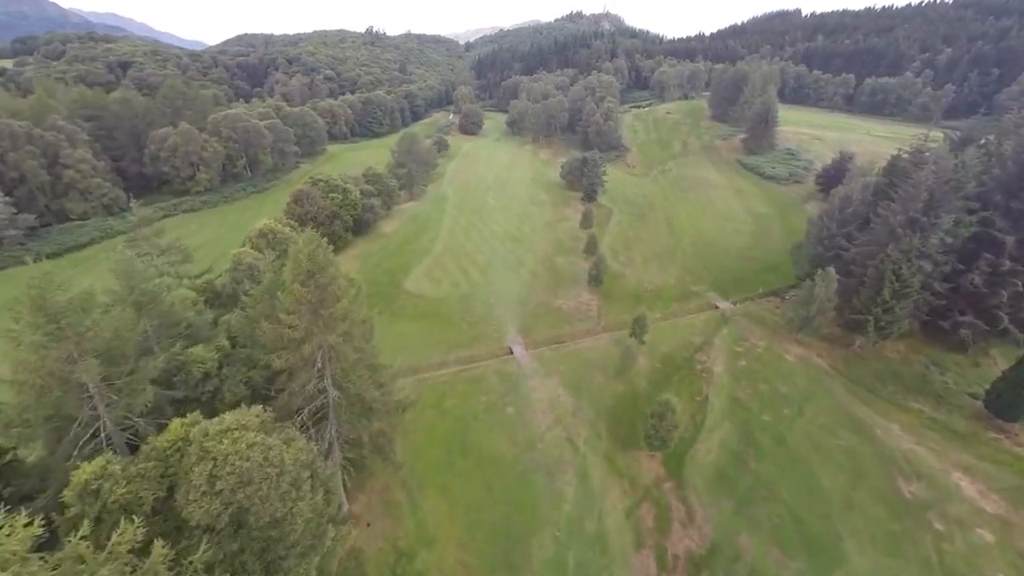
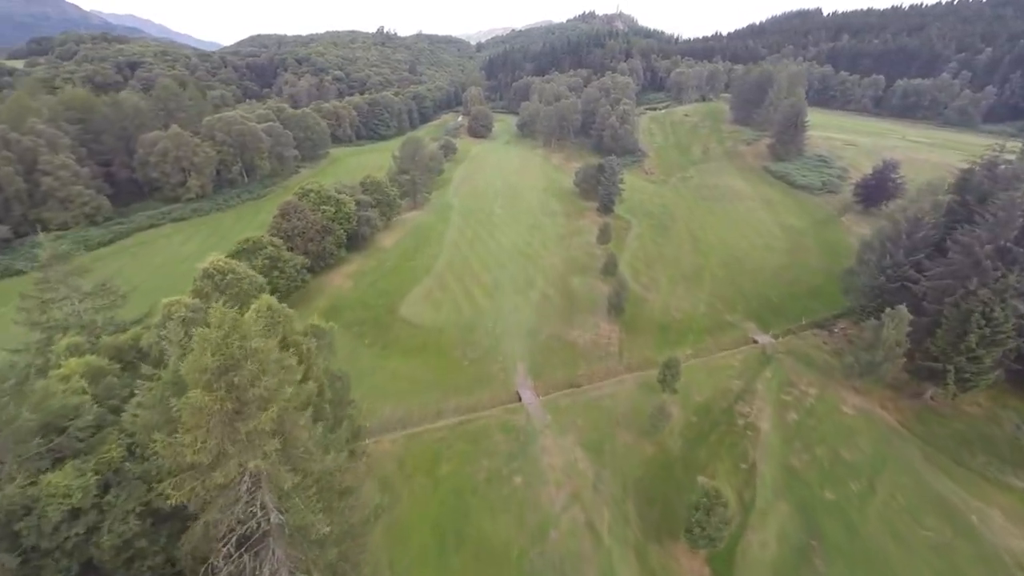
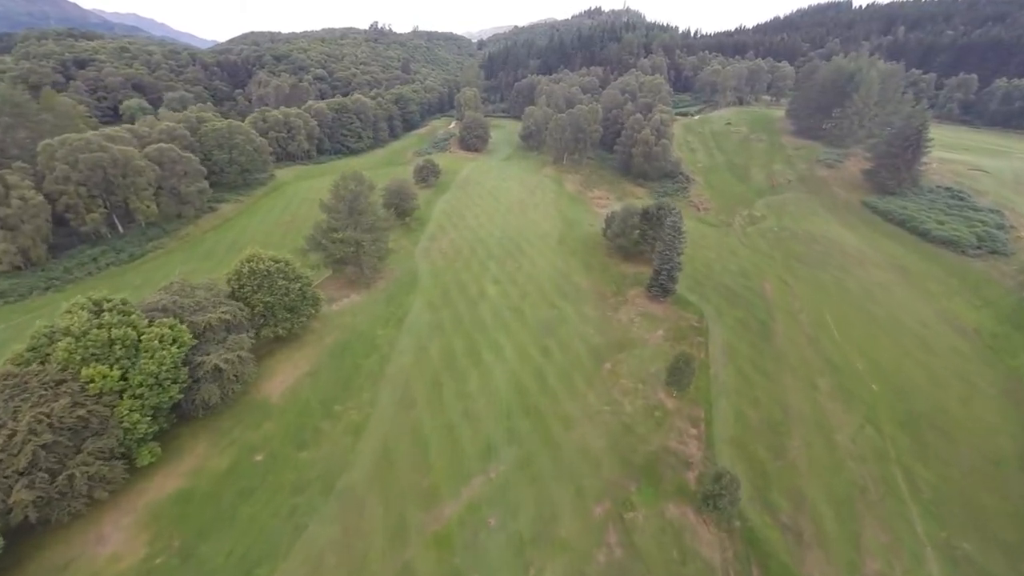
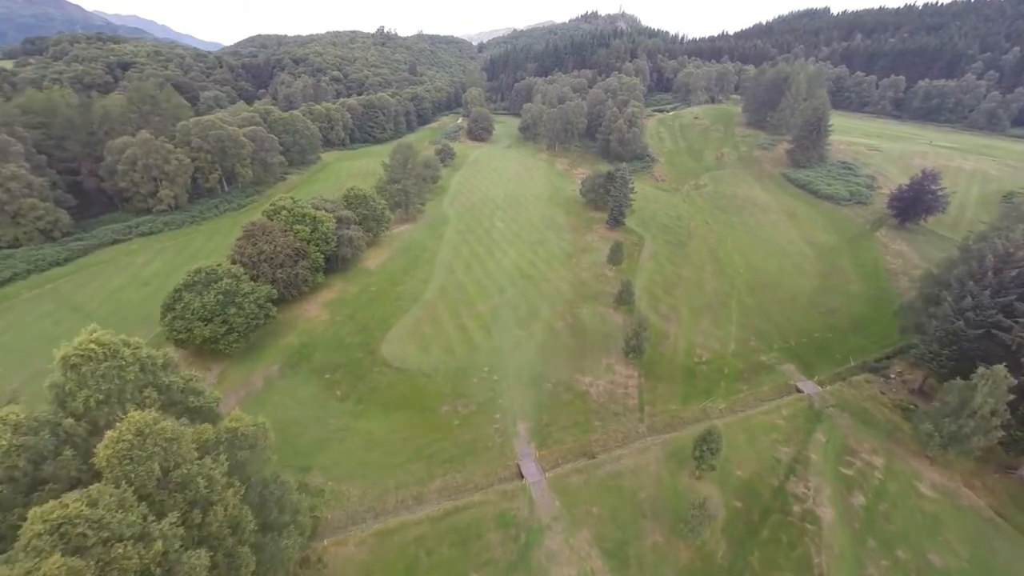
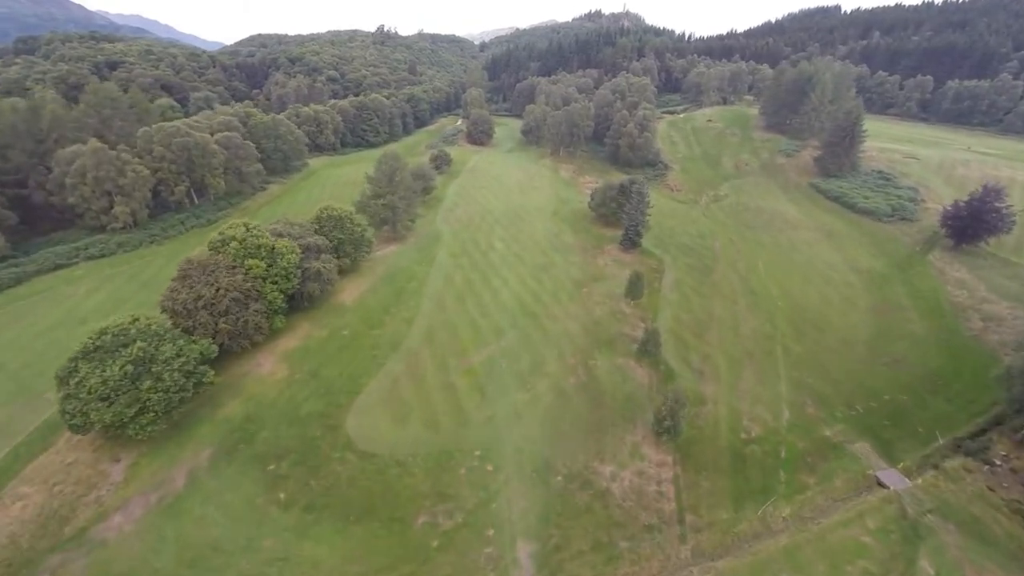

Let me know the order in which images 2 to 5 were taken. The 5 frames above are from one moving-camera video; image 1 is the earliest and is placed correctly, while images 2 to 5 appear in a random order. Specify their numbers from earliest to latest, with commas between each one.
2, 4, 5, 3
